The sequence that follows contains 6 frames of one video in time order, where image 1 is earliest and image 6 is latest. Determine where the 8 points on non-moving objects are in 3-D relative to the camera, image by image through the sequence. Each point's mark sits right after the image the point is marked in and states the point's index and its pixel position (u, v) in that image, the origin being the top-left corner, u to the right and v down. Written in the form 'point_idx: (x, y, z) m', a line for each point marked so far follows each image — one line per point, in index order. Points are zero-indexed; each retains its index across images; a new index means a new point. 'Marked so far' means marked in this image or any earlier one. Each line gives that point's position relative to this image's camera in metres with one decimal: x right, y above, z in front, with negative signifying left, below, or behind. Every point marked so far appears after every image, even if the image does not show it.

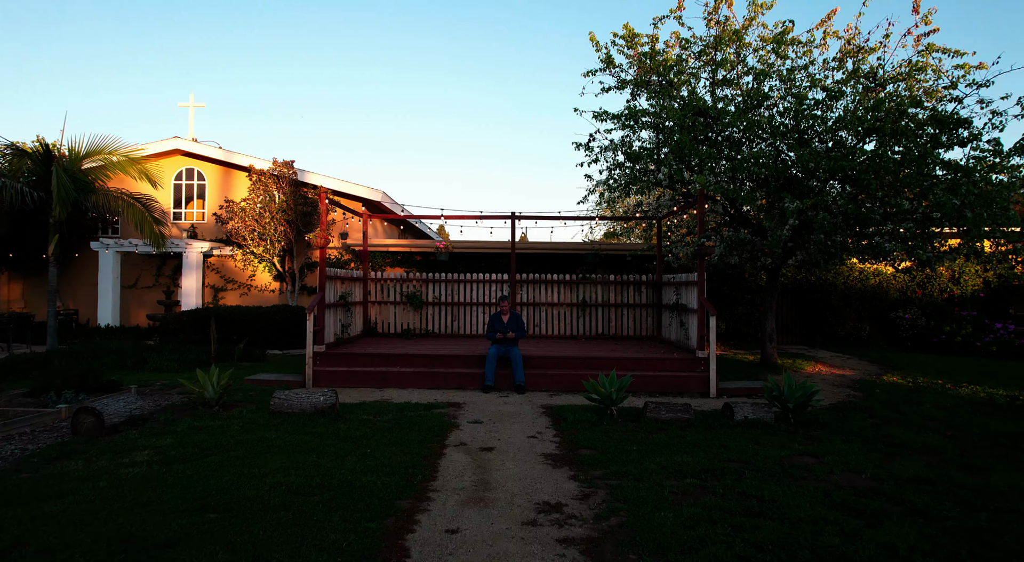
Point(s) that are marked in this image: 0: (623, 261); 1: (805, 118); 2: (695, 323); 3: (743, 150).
0: (+2.8, +0.5, +14.0) m
1: (+4.8, +2.6, +8.8) m
2: (+2.9, -0.7, +8.4) m
3: (+4.0, +2.3, +9.3) m
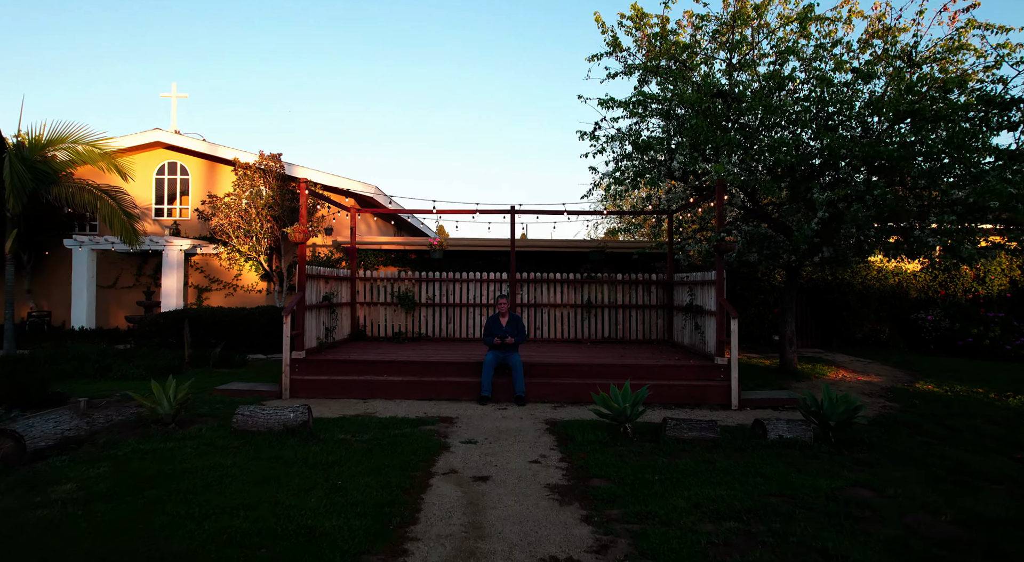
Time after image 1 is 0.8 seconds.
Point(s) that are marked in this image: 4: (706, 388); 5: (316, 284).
0: (+2.8, +0.5, +13.2) m
1: (+4.8, +2.7, +8.0) m
2: (+2.9, -0.6, +7.7) m
3: (+4.0, +2.3, +8.5) m
4: (+2.5, -1.4, +7.0) m
5: (-3.0, 0.0, +8.3) m
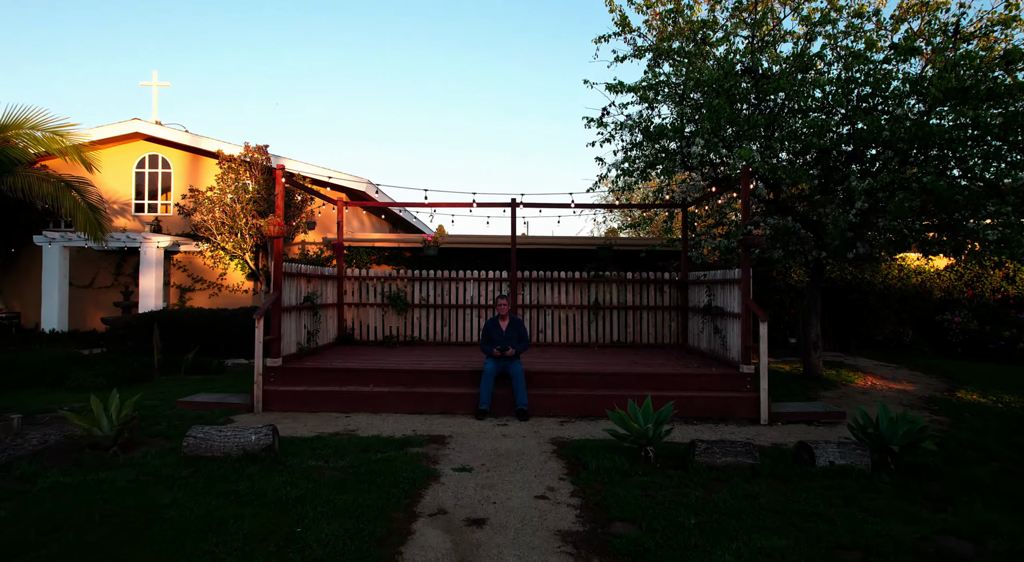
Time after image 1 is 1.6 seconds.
0: (+2.9, +0.6, +12.5) m
1: (+4.8, +2.7, +7.2) m
2: (+2.9, -0.6, +6.9) m
3: (+4.0, +2.3, +7.7) m
4: (+2.5, -1.4, +6.2) m
5: (-3.0, 0.0, +7.5) m
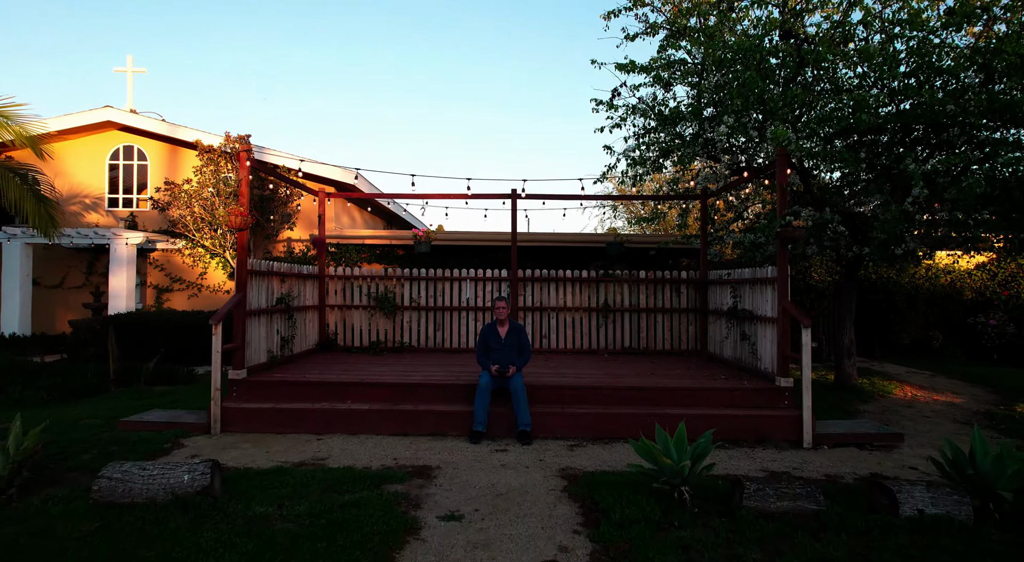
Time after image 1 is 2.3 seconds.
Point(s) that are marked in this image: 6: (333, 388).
0: (+2.9, +0.6, +11.6) m
1: (+4.8, +2.7, +6.3) m
2: (+2.9, -0.6, +6.0) m
3: (+4.0, +2.3, +6.8) m
4: (+2.5, -1.4, +5.3) m
5: (-3.0, 0.0, +6.6) m
6: (-1.9, -1.1, +5.7) m
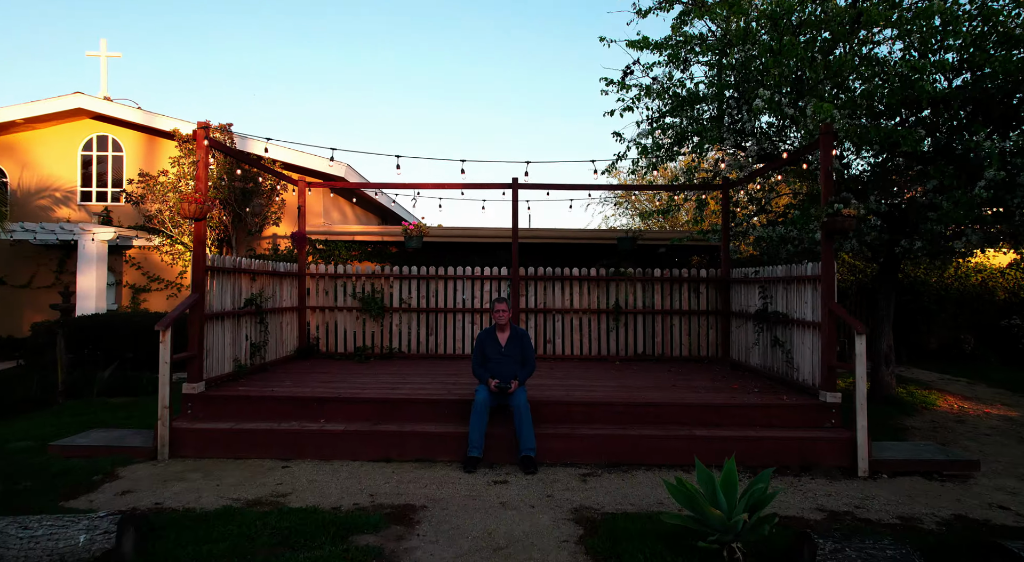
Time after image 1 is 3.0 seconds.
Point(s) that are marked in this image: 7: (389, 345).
0: (+2.9, +0.6, +10.7) m
1: (+4.8, +2.7, +5.5) m
2: (+2.9, -0.6, +5.2) m
3: (+4.0, +2.3, +6.0) m
4: (+2.5, -1.4, +4.5) m
5: (-3.0, 0.0, +5.8) m
6: (-1.9, -1.1, +4.9) m
7: (-1.8, -0.9, +7.7) m
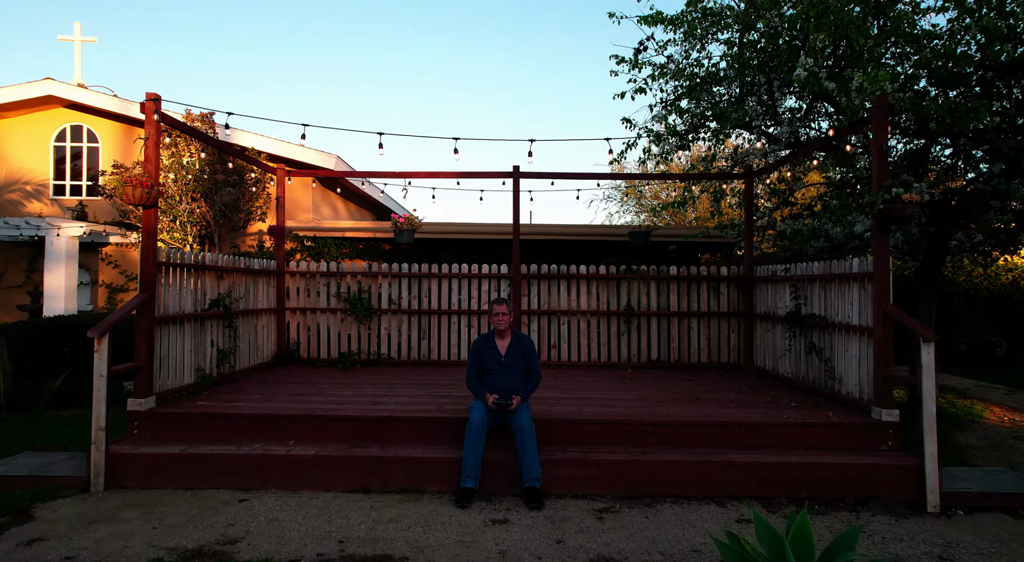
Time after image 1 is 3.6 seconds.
0: (+2.9, +0.6, +10.0) m
1: (+4.8, +2.7, +4.8) m
2: (+2.9, -0.6, +4.5) m
3: (+4.0, +2.3, +5.3) m
4: (+2.6, -1.3, +3.8) m
5: (-3.0, 0.0, +5.0) m
6: (-1.9, -1.1, +4.2) m
7: (-1.7, -0.9, +7.0) m
